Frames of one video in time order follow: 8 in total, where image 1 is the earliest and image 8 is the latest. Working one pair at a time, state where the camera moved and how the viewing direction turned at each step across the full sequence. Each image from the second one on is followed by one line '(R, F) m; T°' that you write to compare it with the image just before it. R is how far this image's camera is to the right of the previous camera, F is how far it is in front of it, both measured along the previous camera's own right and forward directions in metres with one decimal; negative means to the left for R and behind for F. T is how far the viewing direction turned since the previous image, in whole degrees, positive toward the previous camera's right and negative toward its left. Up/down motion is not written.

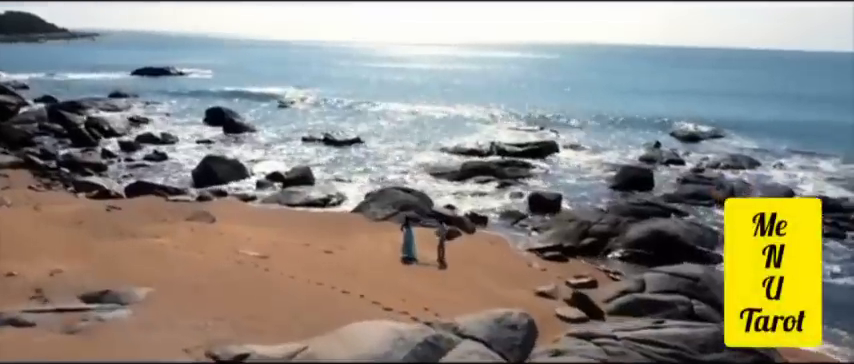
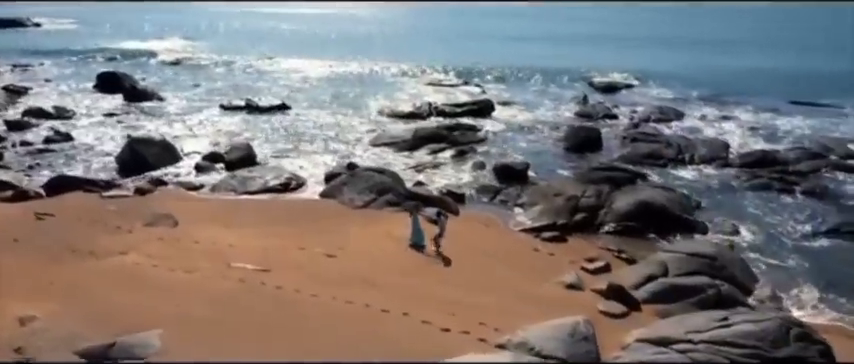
(-2.5, +1.4) m; +11°
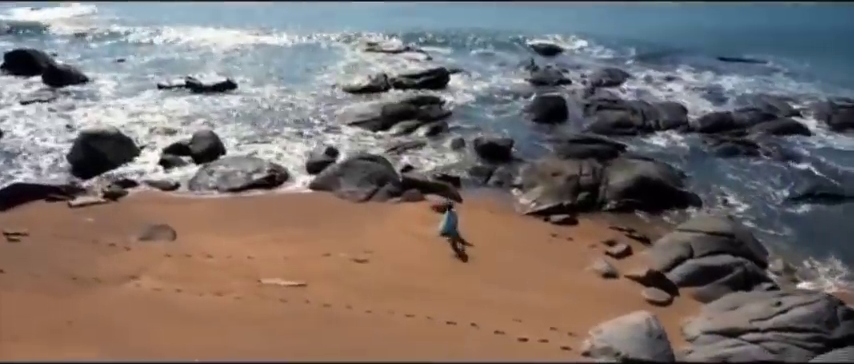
(-2.3, +0.7) m; +8°
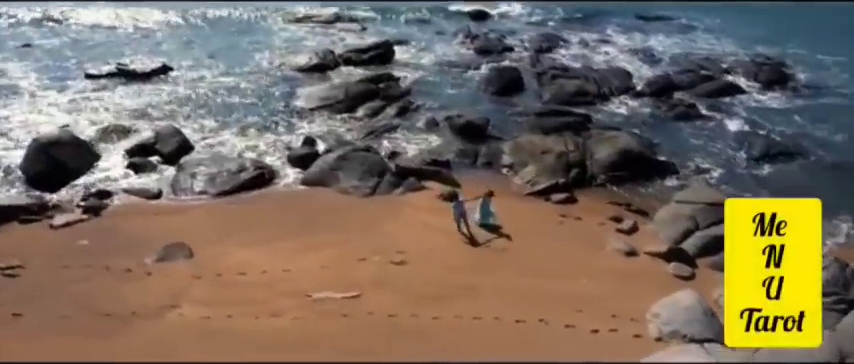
(-2.4, +0.3) m; +9°
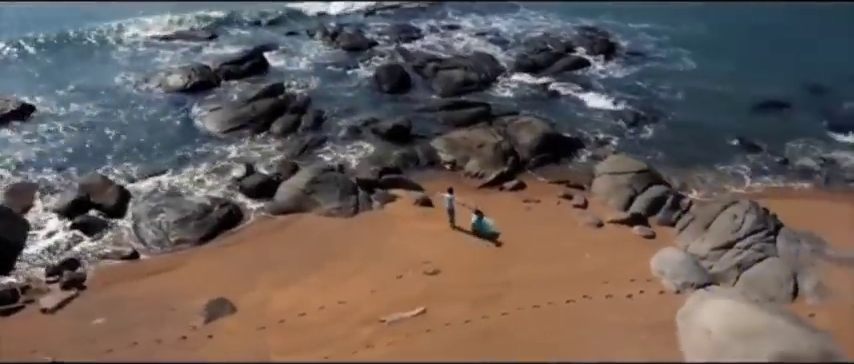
(-4.3, -0.4) m; +18°
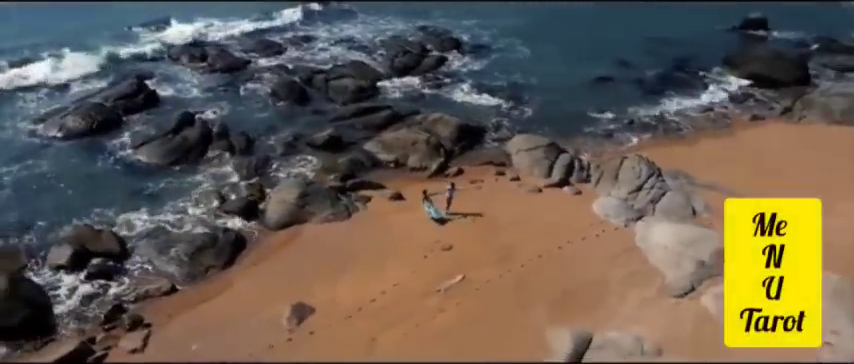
(-5.1, -2.0) m; +18°
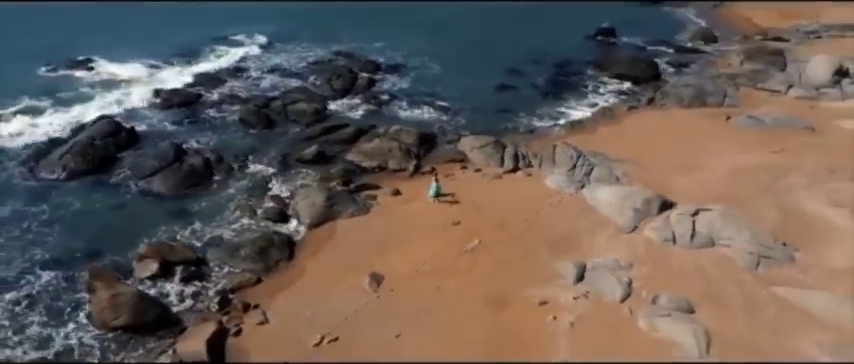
(-4.9, -4.4) m; +13°
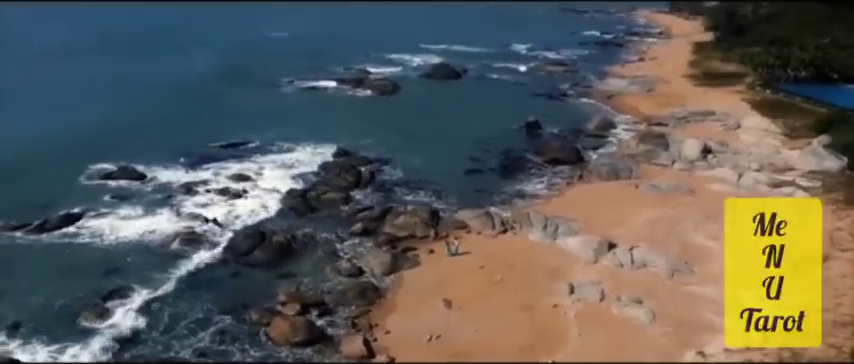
(-6.1, -10.1) m; +9°
